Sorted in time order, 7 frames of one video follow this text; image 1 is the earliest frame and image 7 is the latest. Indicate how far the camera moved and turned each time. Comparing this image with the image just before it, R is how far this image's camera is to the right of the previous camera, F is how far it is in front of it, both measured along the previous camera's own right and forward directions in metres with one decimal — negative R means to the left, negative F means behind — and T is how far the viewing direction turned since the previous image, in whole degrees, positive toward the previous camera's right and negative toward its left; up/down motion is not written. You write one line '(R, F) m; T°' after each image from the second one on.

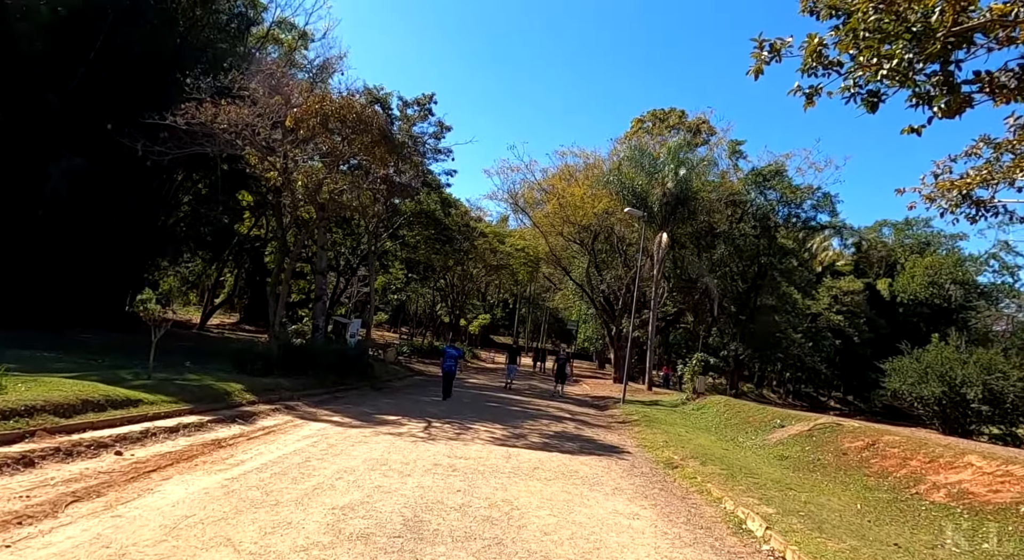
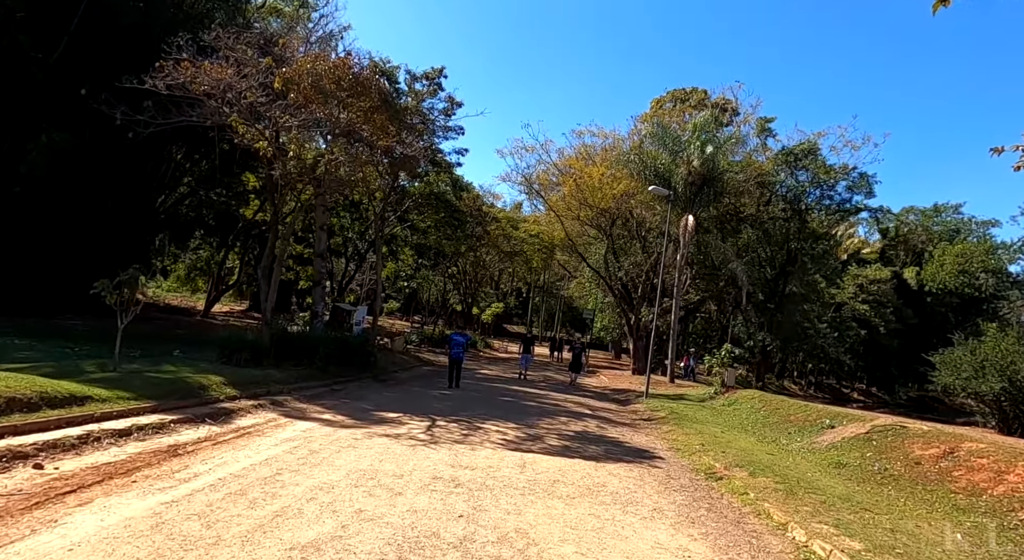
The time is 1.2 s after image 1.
(0.0, +1.7) m; -1°
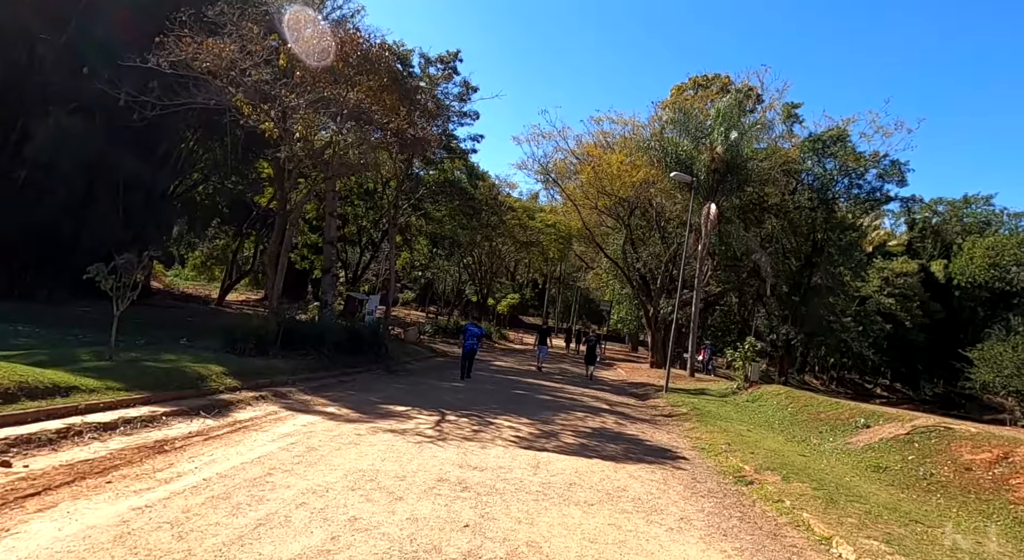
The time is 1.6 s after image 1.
(0.0, +0.7) m; -1°
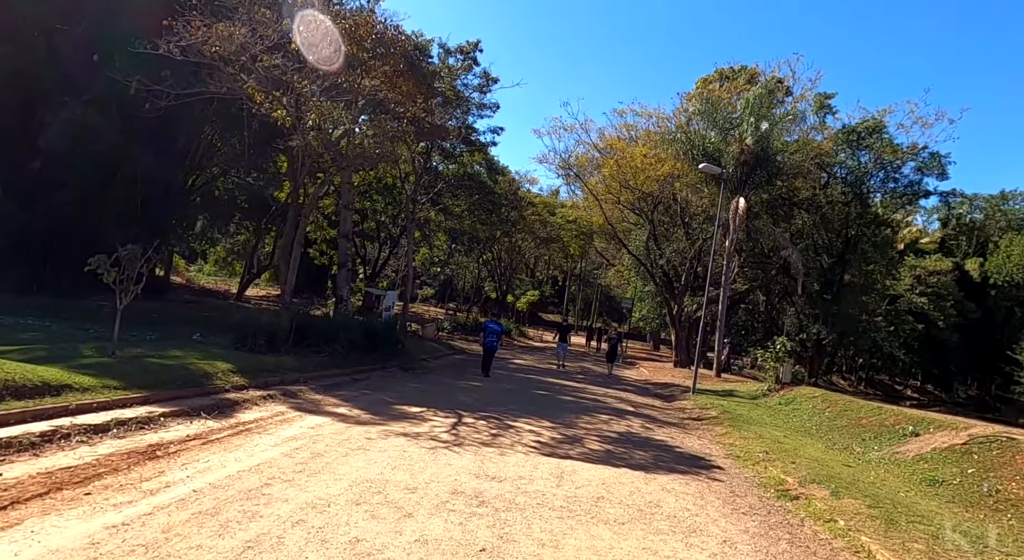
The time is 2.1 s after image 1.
(0.0, +0.7) m; -2°
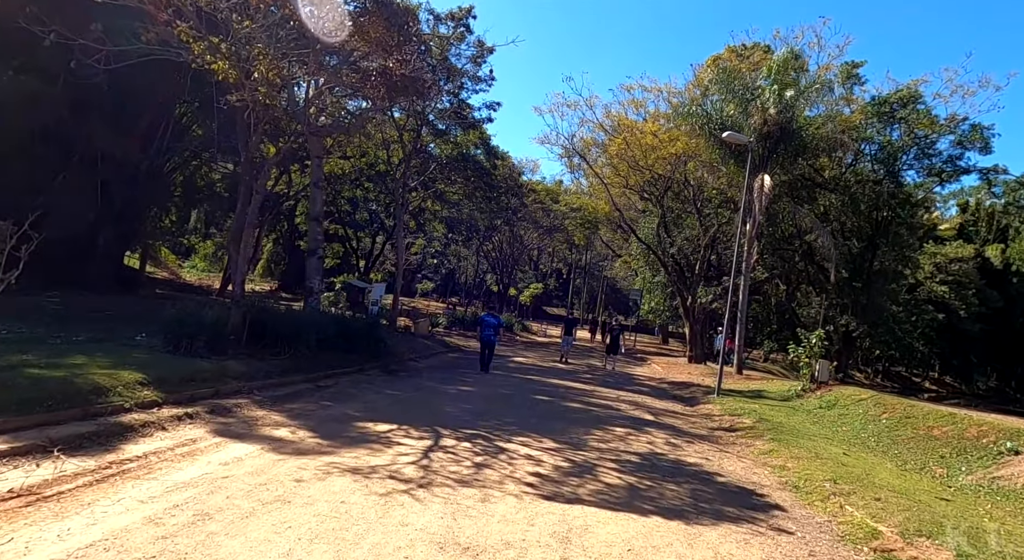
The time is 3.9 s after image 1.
(+0.2, +2.5) m; 0°
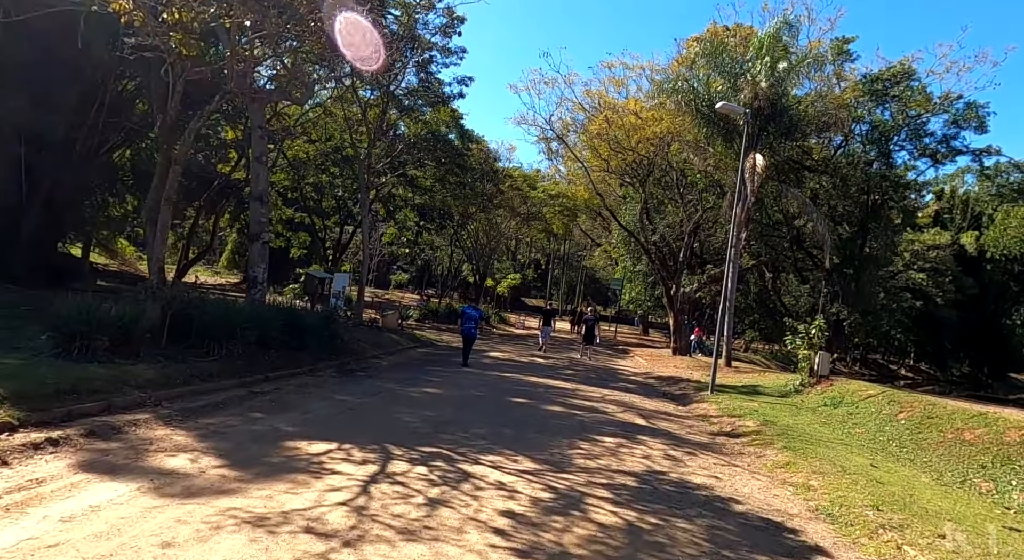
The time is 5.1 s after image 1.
(+0.1, +1.8) m; +2°
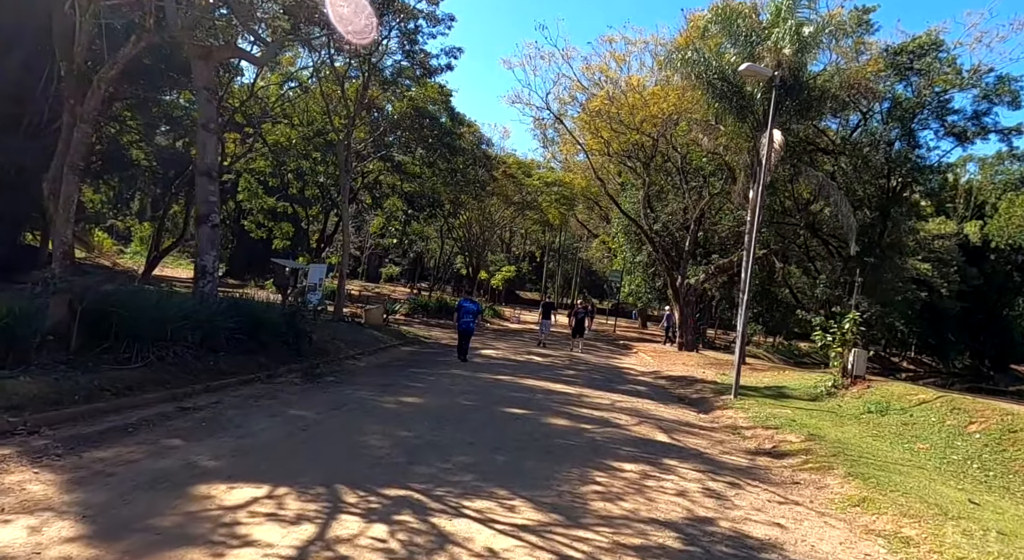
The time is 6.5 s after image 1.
(0.0, +2.1) m; 0°
